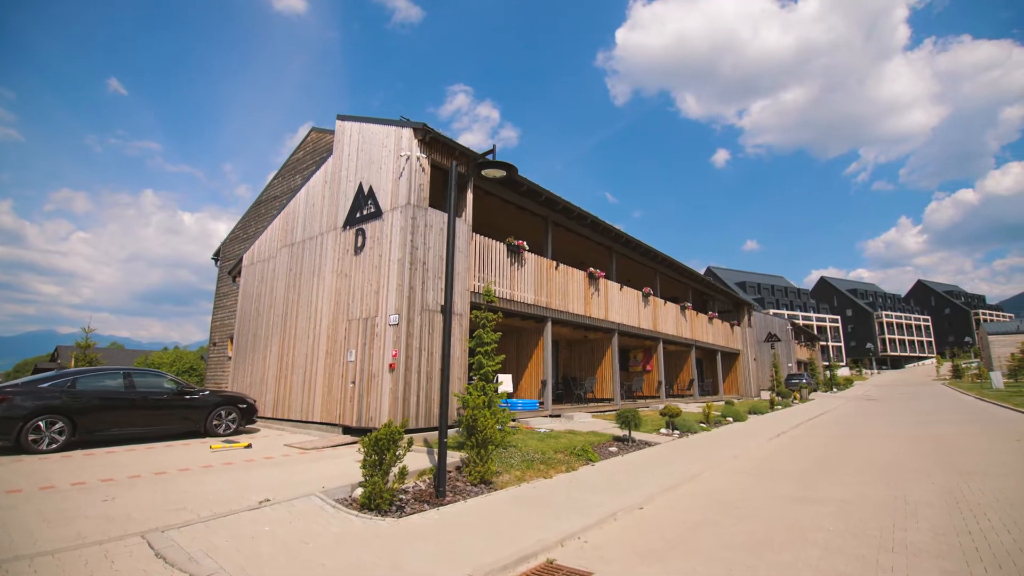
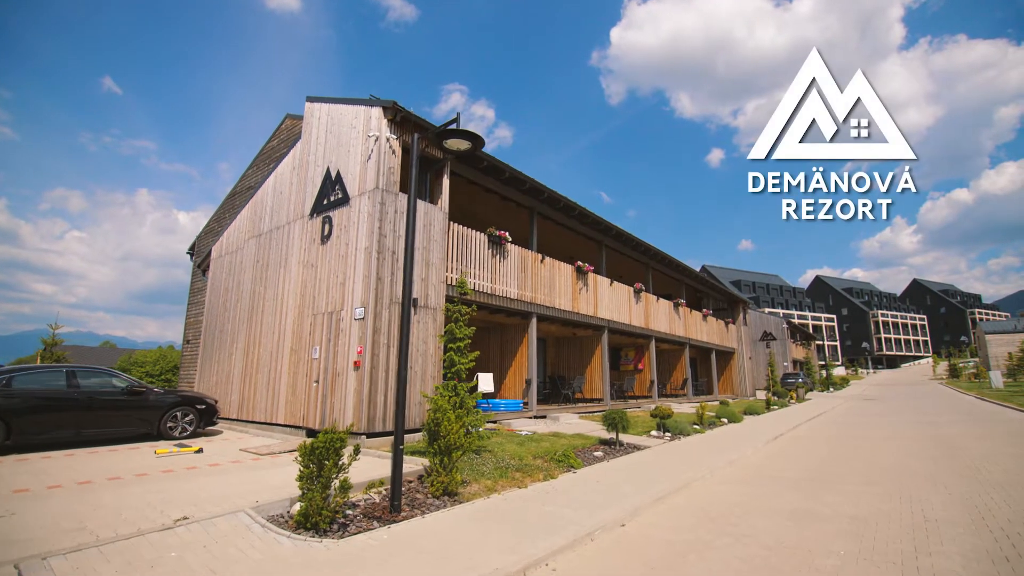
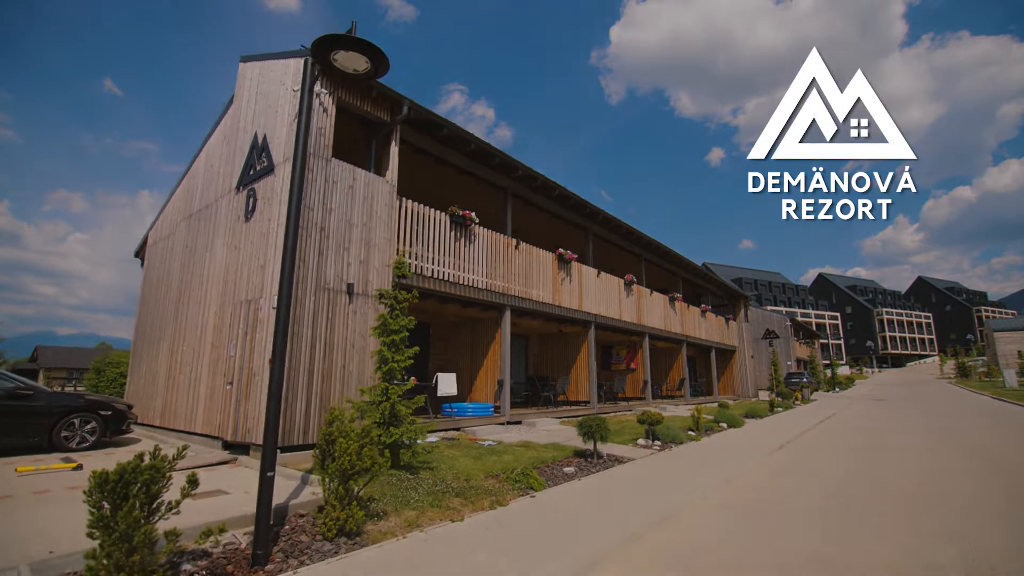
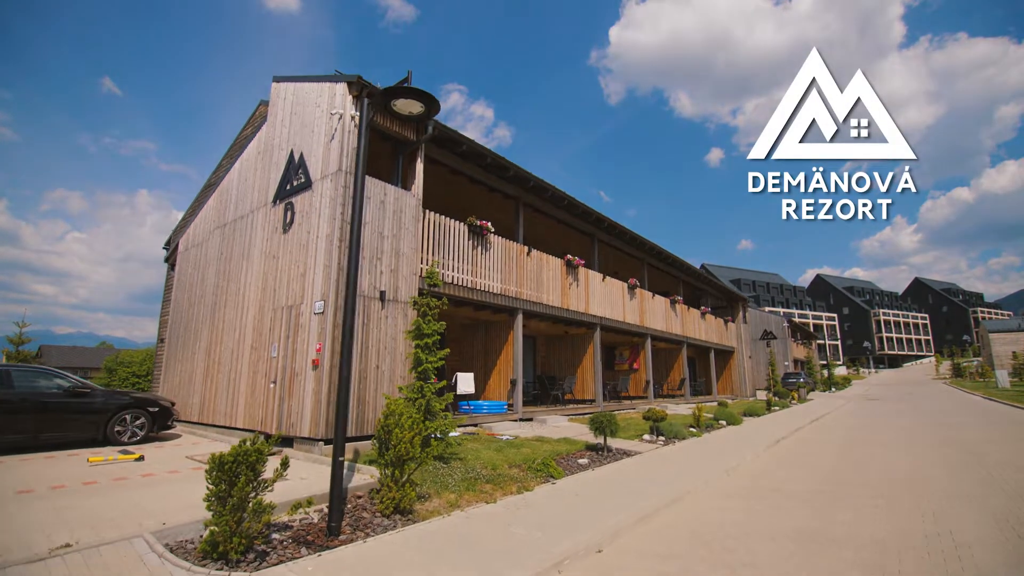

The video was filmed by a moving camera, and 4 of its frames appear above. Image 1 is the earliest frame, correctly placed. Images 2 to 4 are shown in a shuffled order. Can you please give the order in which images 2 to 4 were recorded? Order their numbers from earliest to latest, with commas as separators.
2, 4, 3
